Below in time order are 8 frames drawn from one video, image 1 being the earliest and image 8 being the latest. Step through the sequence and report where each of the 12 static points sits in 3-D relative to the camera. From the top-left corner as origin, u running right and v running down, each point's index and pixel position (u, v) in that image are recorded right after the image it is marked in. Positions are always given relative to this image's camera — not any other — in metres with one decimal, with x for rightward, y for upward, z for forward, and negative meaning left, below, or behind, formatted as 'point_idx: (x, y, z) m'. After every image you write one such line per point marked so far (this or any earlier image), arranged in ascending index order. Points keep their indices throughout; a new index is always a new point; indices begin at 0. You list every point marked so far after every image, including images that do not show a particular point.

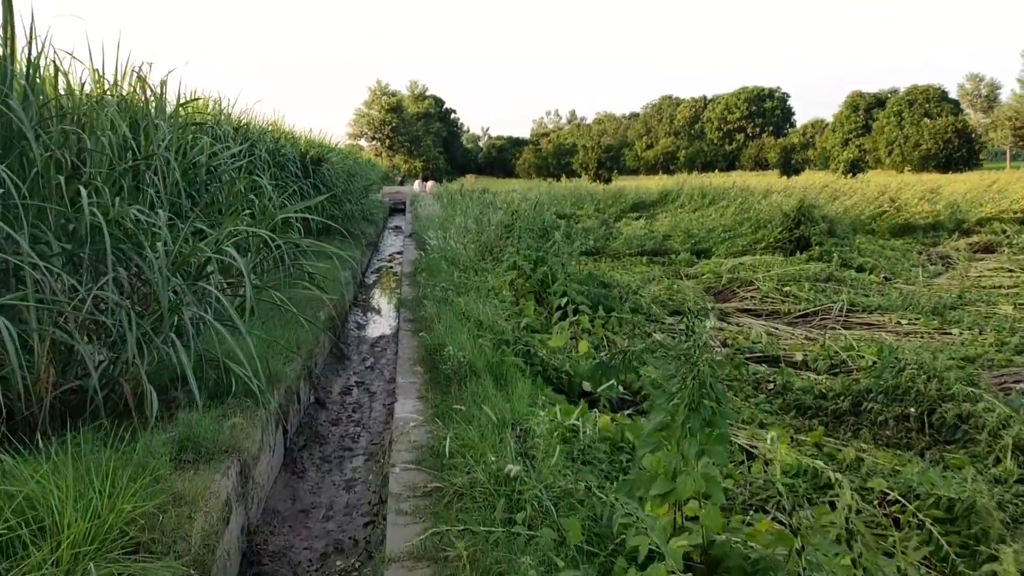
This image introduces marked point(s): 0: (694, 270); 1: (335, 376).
0: (+1.2, +0.1, +5.3) m
1: (-0.7, -0.4, +3.3) m
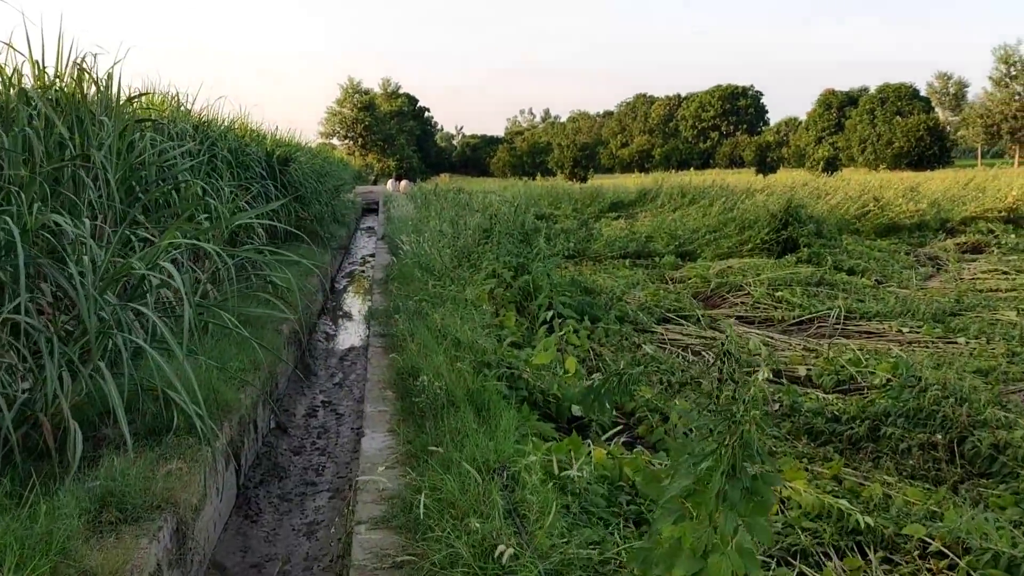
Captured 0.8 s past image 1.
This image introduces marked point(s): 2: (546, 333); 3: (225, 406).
0: (+1.1, +0.1, +5.1) m
1: (-0.8, -0.4, +3.1) m
2: (+0.1, -0.2, +3.0) m
3: (-0.7, -0.3, +2.1) m
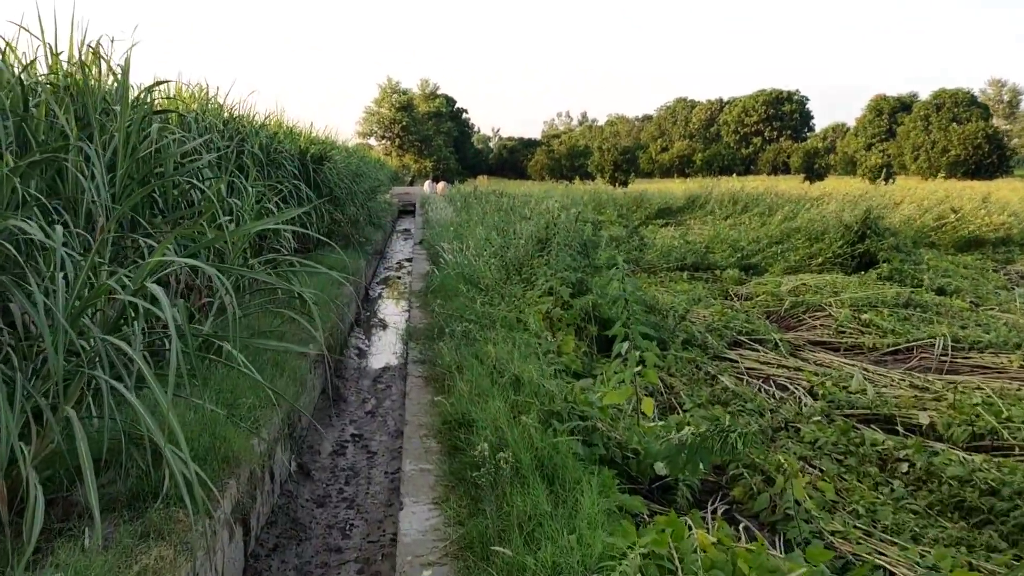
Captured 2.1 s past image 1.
0: (+1.3, 0.0, +4.7) m
1: (-0.6, -0.5, +2.7) m
2: (+0.3, -0.2, +2.5) m
3: (-0.6, -0.4, +1.7) m
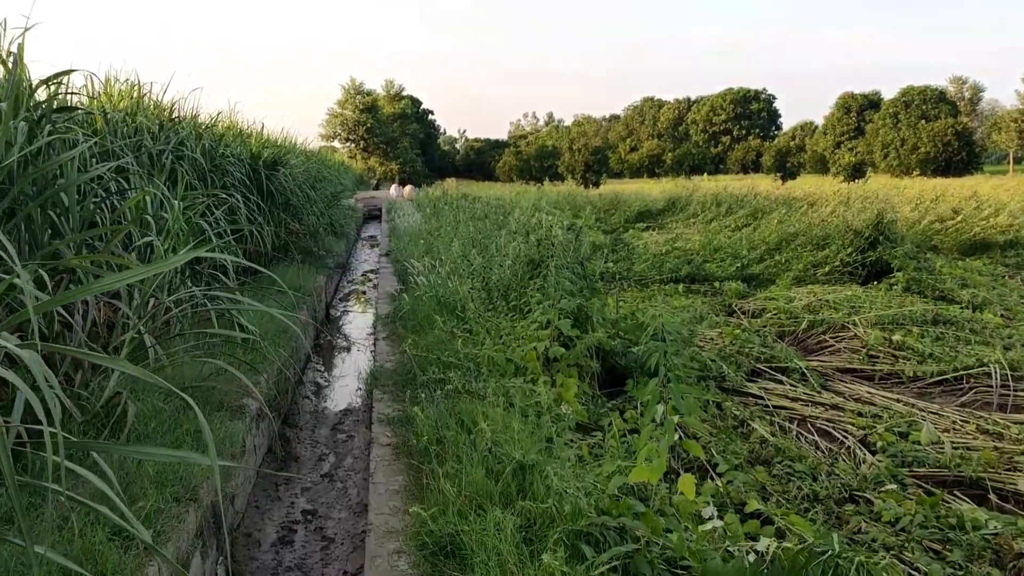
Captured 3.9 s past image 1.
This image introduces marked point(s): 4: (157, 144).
0: (+1.2, -0.1, +4.2) m
1: (-0.6, -0.6, +2.1) m
2: (+0.3, -0.3, +2.0) m
3: (-0.6, -0.5, +1.1) m
4: (-1.7, +0.7, +3.8) m
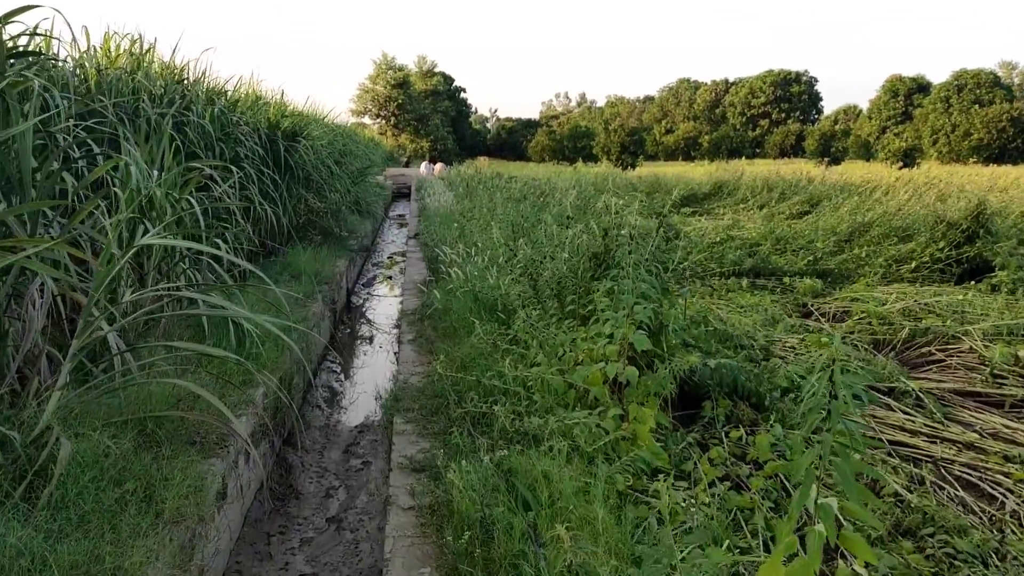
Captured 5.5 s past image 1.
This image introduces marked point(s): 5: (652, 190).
0: (+1.4, -0.1, +3.6) m
1: (-0.5, -0.6, +1.6) m
2: (+0.4, -0.3, +1.5) m
3: (-0.5, -0.5, +0.6) m
4: (-1.5, +0.7, +3.3) m
5: (+1.5, +1.1, +8.8) m
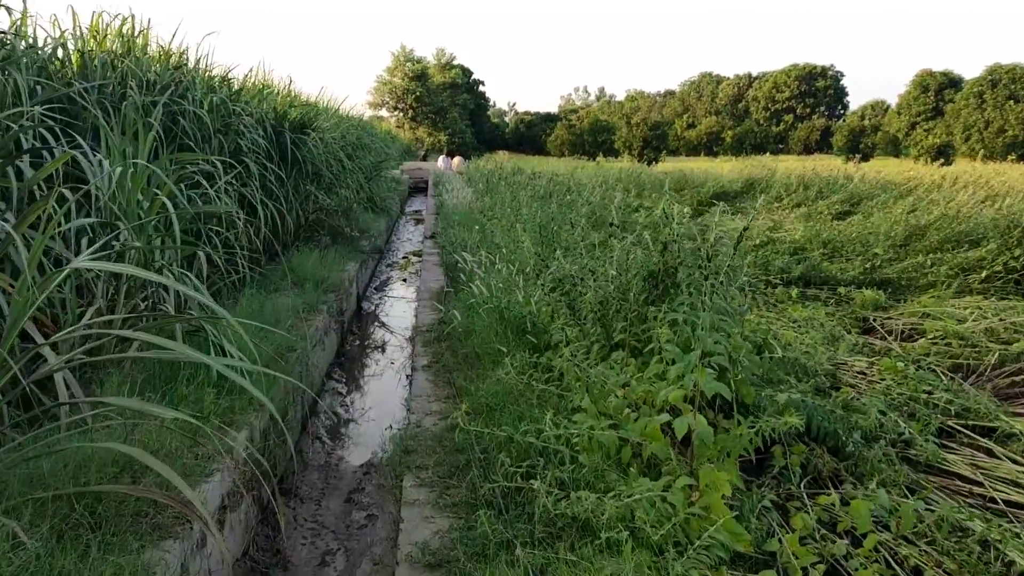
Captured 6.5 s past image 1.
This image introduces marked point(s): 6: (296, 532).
0: (+1.5, -0.1, +3.2) m
1: (-0.5, -0.6, +1.3) m
2: (+0.5, -0.4, +1.1) m
3: (-0.4, -0.5, +0.3) m
4: (-1.4, +0.7, +3.0) m
5: (+1.8, +1.0, +8.4) m
6: (-0.5, -0.5, +1.8) m
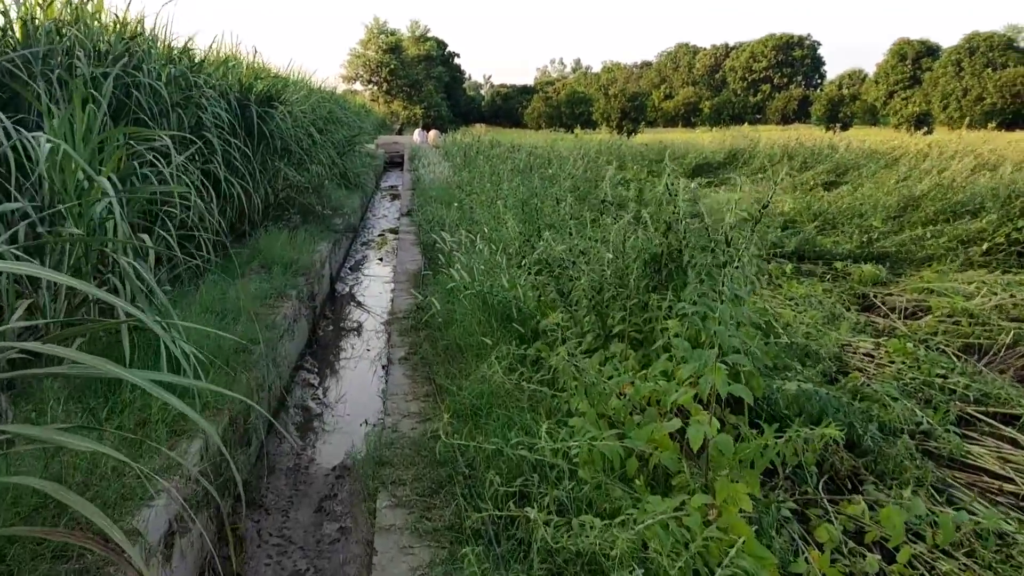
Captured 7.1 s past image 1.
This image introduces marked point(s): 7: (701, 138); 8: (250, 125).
0: (+1.5, 0.0, +3.1) m
1: (-0.5, -0.6, +1.1) m
2: (+0.5, -0.4, +1.0) m
3: (-0.4, -0.6, +0.1) m
4: (-1.4, +0.8, +2.7) m
5: (+1.5, +1.3, +8.2) m
6: (-0.5, -0.5, +1.6) m
7: (+2.7, +2.1, +11.3) m
8: (-1.3, +0.8, +3.9) m
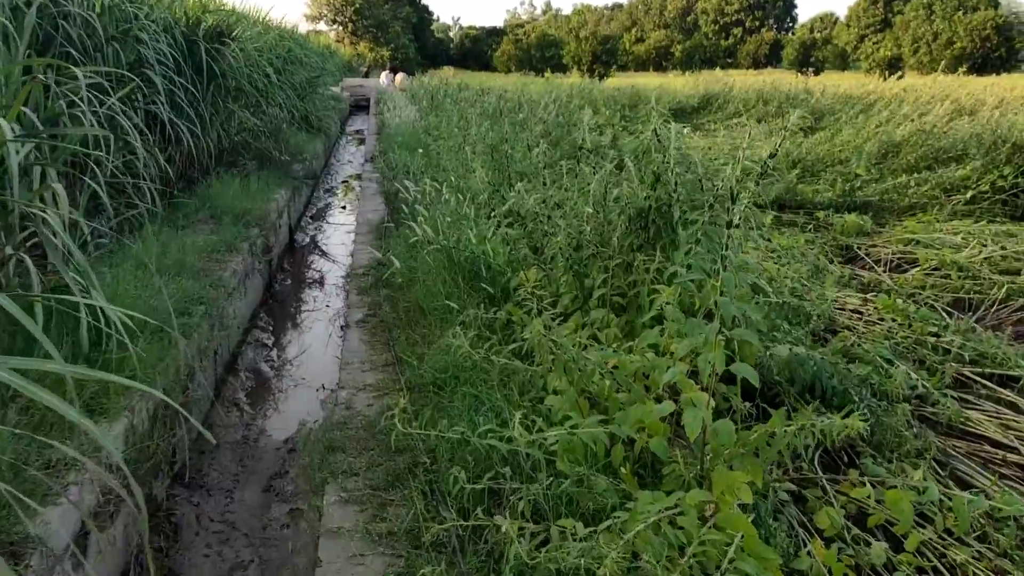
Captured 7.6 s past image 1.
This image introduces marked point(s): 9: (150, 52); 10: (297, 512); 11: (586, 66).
0: (+1.4, +0.1, +2.9) m
1: (-0.5, -0.6, +0.9) m
2: (+0.4, -0.4, +0.8) m
3: (-0.4, -0.6, -0.1) m
4: (-1.5, +0.9, +2.4) m
5: (+1.2, +1.8, +8.0) m
6: (-0.6, -0.4, +1.5) m
7: (+2.3, +2.8, +11.1) m
8: (-1.4, +1.0, +3.6) m
9: (-1.4, +0.9, +3.1) m
10: (-0.4, -0.4, +1.5) m
11: (+1.5, +4.3, +15.6) m
